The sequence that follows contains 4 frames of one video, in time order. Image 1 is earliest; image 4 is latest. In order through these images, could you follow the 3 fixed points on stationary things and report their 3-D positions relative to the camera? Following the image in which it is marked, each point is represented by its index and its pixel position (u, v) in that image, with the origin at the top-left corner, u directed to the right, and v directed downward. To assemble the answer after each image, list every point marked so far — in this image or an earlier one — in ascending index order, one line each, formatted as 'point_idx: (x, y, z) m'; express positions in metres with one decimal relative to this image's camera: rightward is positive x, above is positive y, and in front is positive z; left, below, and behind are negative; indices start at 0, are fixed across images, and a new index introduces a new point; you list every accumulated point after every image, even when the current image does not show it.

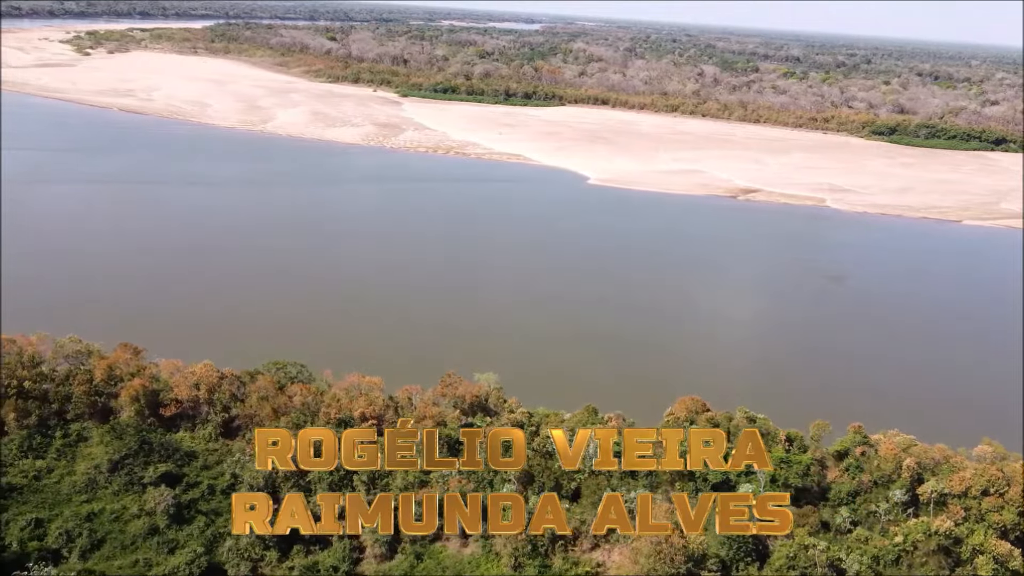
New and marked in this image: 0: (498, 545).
0: (-0.1, -3.0, +8.1) m
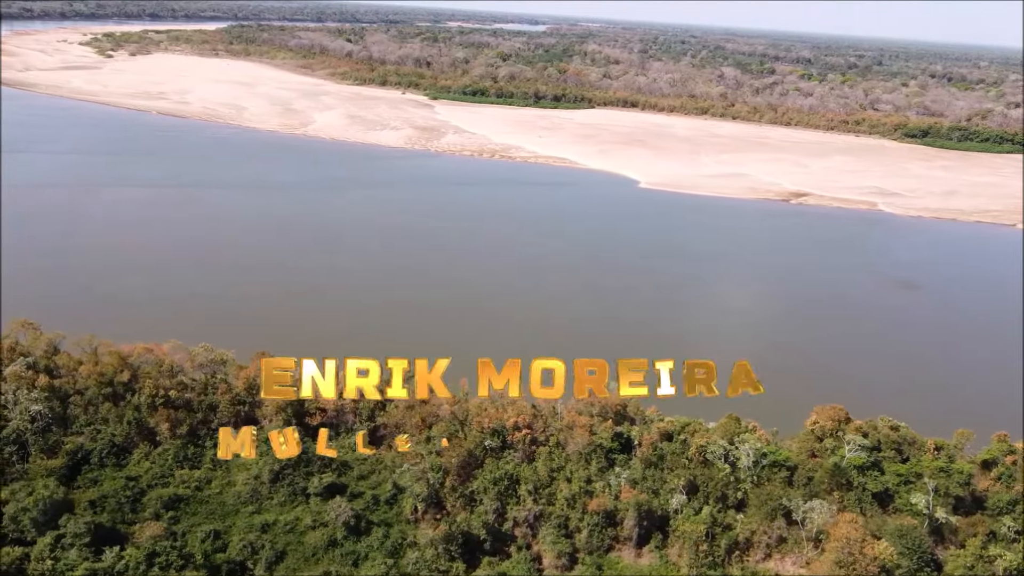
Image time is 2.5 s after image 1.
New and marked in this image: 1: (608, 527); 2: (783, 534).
0: (+1.9, -3.1, +8.1) m
1: (+1.1, -2.8, +8.3) m
2: (+3.2, -2.9, +8.3) m
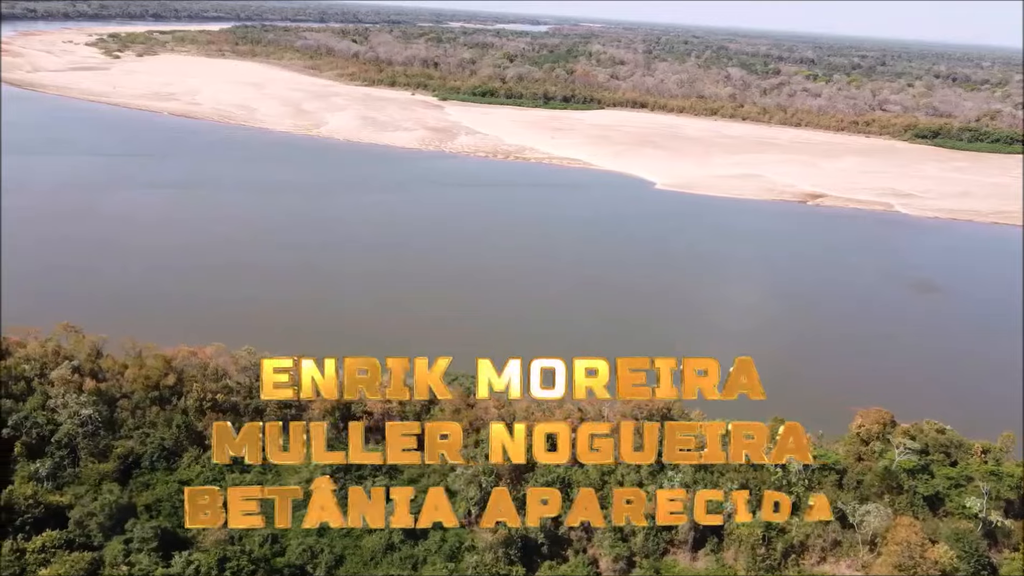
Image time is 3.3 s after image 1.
0: (+2.5, -3.1, +8.1) m
1: (+1.8, -2.9, +8.3) m
2: (+3.9, -3.0, +8.3) m
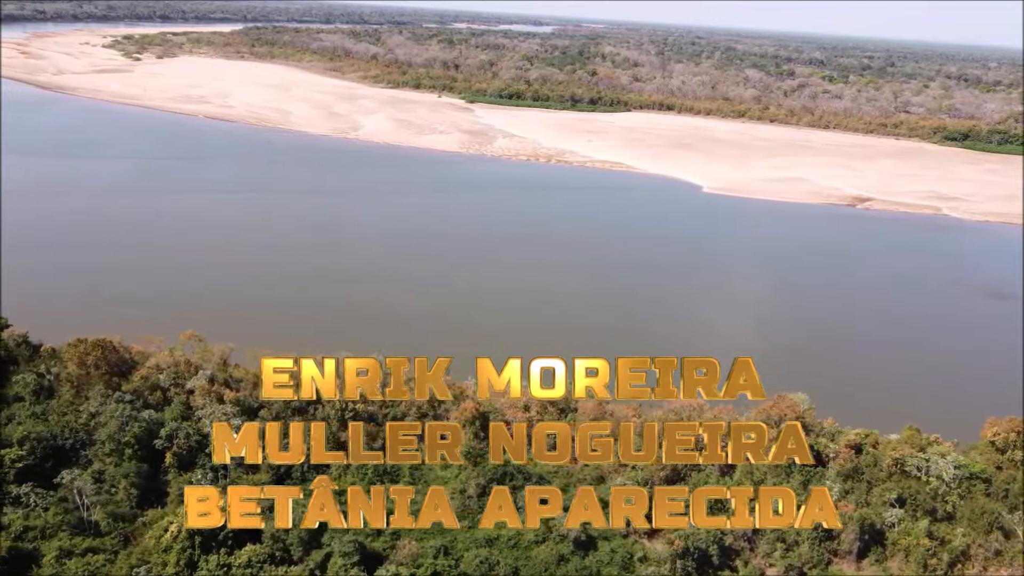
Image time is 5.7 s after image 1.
0: (+4.5, -3.3, +8.1) m
1: (+3.8, -3.0, +8.3) m
2: (+5.8, -3.1, +8.3) m
